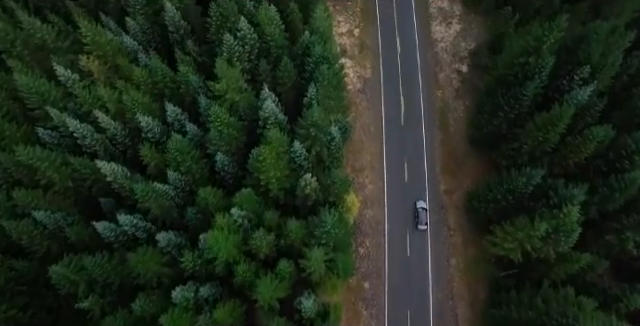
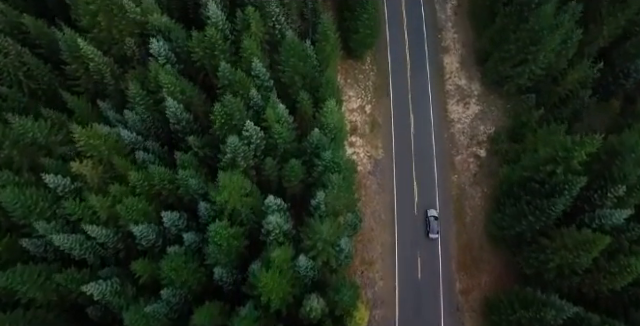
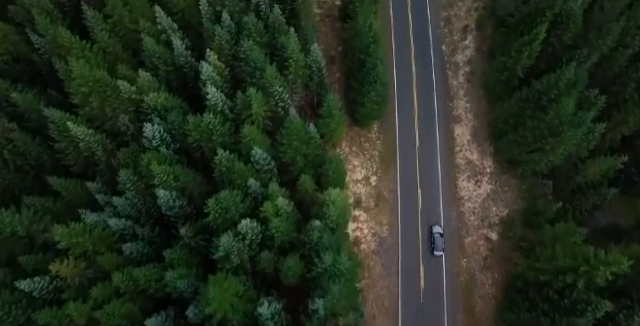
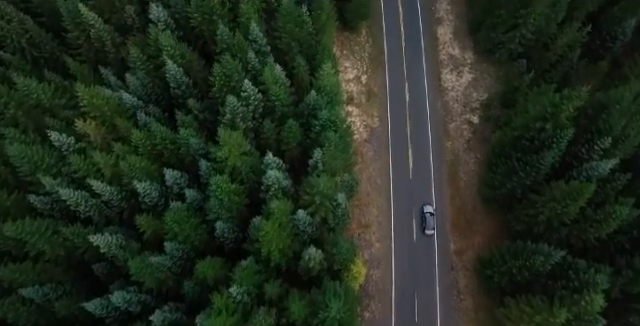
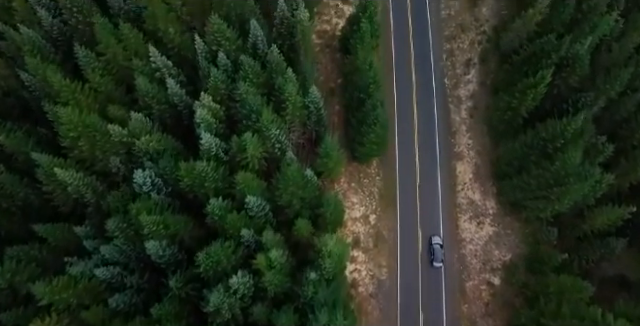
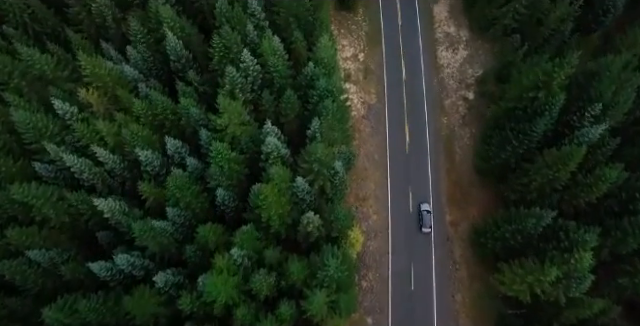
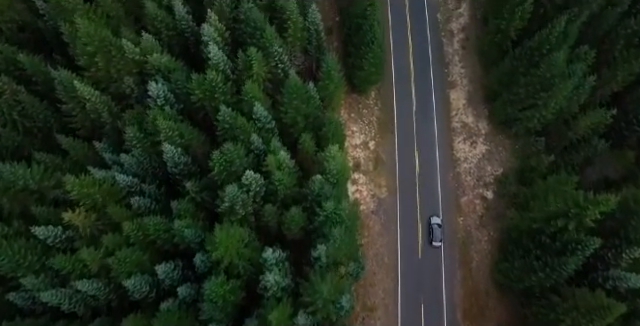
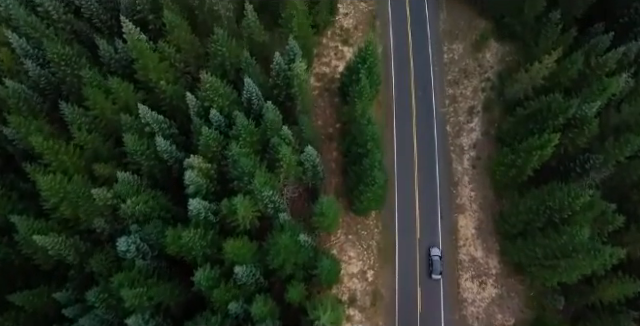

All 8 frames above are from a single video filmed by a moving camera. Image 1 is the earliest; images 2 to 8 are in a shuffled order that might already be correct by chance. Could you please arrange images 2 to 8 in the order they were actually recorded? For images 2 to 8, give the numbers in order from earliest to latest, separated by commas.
6, 4, 2, 7, 3, 5, 8
